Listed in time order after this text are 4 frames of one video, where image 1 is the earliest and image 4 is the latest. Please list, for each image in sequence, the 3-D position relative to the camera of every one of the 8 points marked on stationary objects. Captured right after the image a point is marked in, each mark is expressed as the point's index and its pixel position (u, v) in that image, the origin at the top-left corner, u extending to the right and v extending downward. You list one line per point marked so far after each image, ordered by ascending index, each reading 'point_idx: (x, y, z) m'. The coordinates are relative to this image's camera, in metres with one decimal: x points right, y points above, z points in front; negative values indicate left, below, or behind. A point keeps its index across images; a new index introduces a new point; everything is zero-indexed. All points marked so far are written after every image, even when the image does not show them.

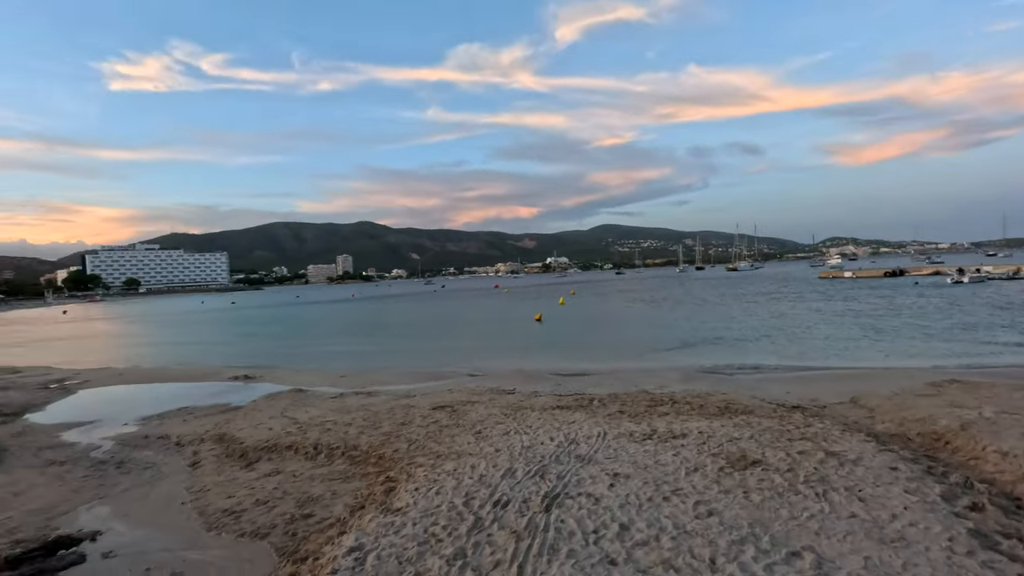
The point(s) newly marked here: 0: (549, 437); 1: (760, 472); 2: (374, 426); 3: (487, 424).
0: (+0.6, -2.5, +8.9) m
1: (+3.2, -2.4, +6.9) m
2: (-2.9, -2.8, +11.0) m
3: (-0.5, -2.6, +10.3) m
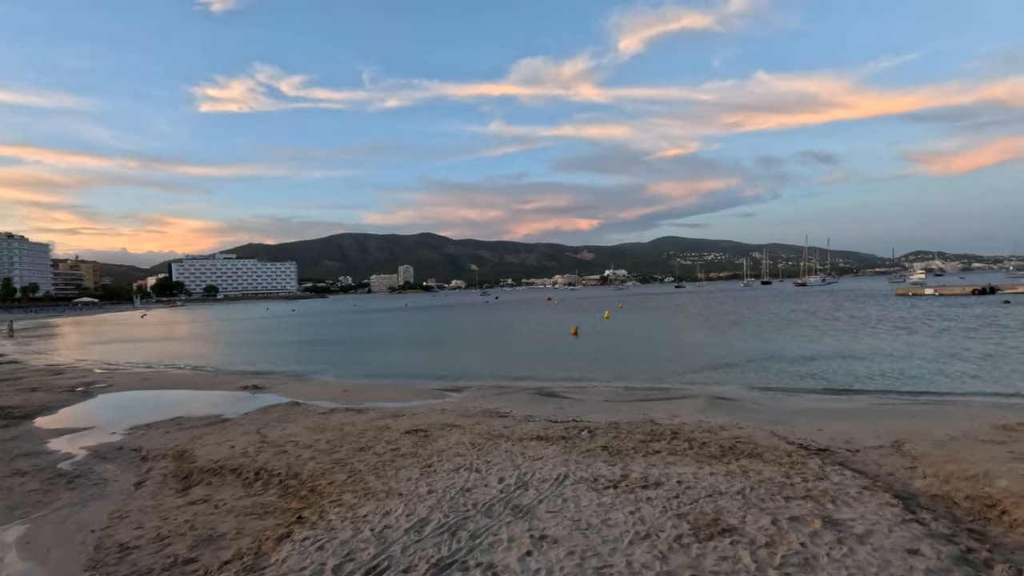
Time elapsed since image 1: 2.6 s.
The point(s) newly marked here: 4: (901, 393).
0: (-0.2, -2.7, +7.7) m
1: (+2.2, -2.6, +5.4) m
2: (-3.4, -3.1, +10.1) m
3: (-1.2, -2.9, +9.1) m
4: (+12.9, -3.5, +17.8) m
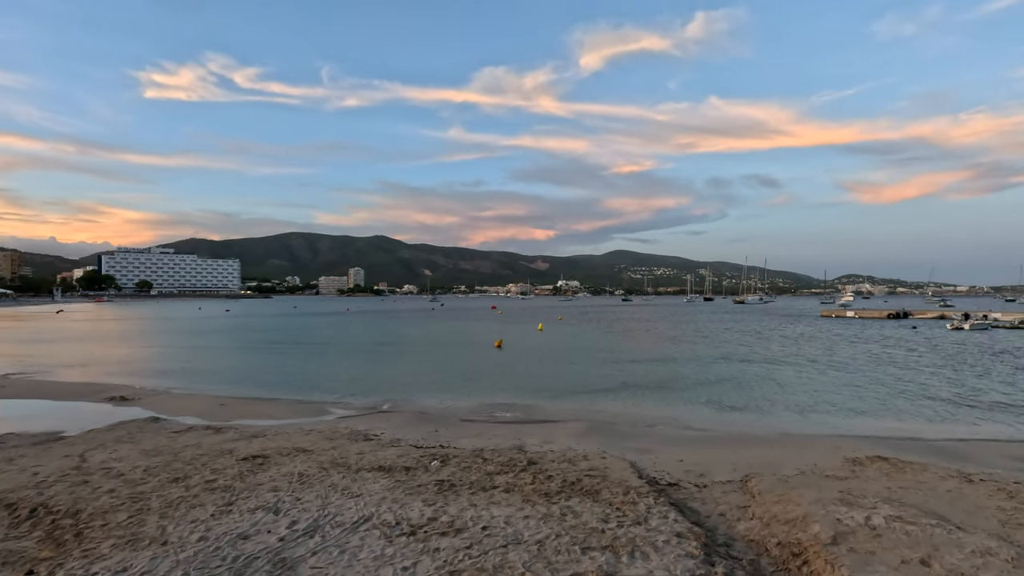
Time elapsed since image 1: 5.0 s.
0: (-2.8, -3.0, +6.9) m
1: (-0.3, -2.9, +4.8) m
2: (-6.3, -3.3, +9.0) m
3: (-3.9, -3.1, +8.3) m
4: (+9.3, -4.4, +18.1) m
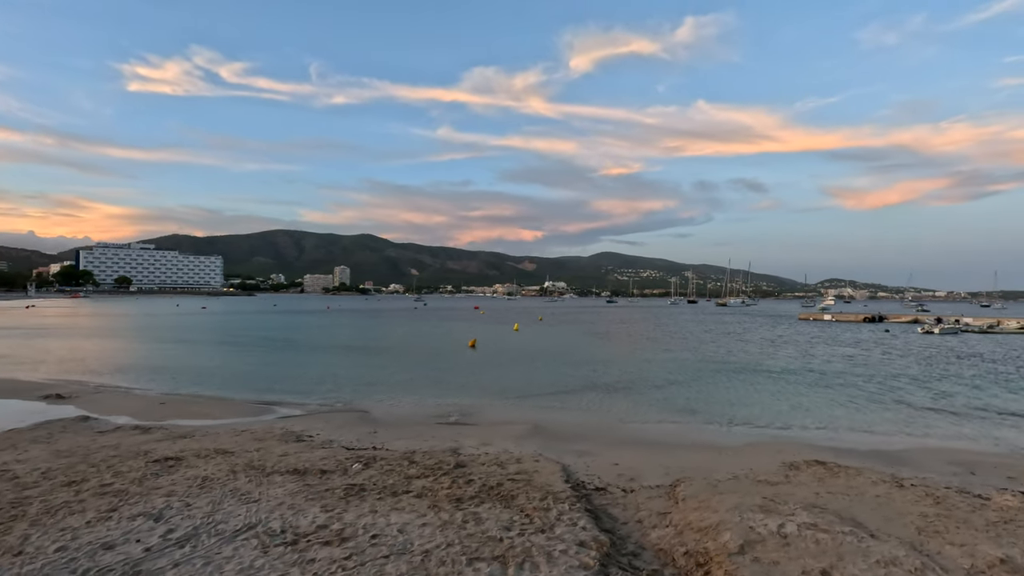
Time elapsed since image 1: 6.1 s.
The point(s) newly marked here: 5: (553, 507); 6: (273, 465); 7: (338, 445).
0: (-4.1, -2.9, +6.4) m
1: (-1.5, -2.9, +4.4) m
2: (-7.6, -3.1, +8.4) m
3: (-5.3, -3.0, +7.8) m
4: (+7.7, -4.4, +17.9) m
5: (+0.7, -3.2, +7.9) m
6: (-4.3, -3.2, +9.8) m
7: (-3.9, -3.4, +11.8) m
